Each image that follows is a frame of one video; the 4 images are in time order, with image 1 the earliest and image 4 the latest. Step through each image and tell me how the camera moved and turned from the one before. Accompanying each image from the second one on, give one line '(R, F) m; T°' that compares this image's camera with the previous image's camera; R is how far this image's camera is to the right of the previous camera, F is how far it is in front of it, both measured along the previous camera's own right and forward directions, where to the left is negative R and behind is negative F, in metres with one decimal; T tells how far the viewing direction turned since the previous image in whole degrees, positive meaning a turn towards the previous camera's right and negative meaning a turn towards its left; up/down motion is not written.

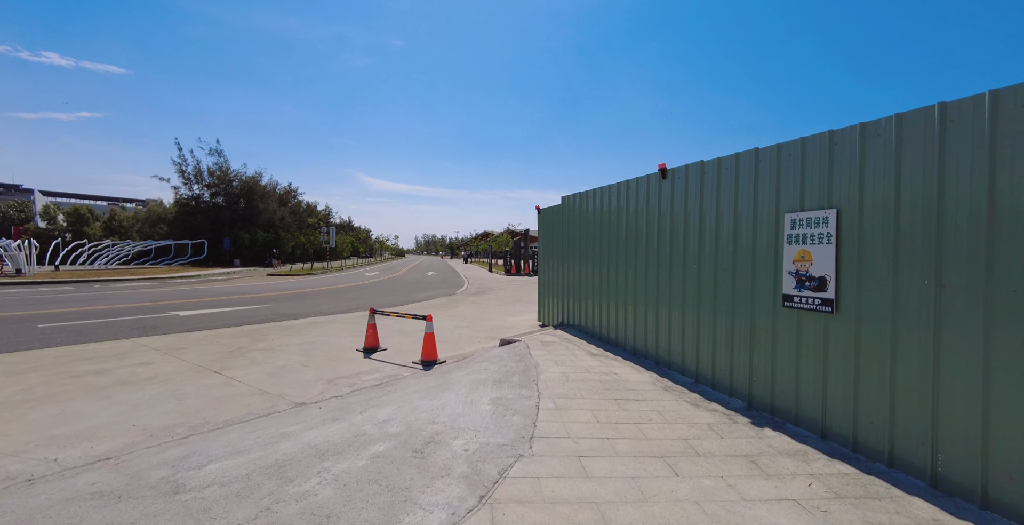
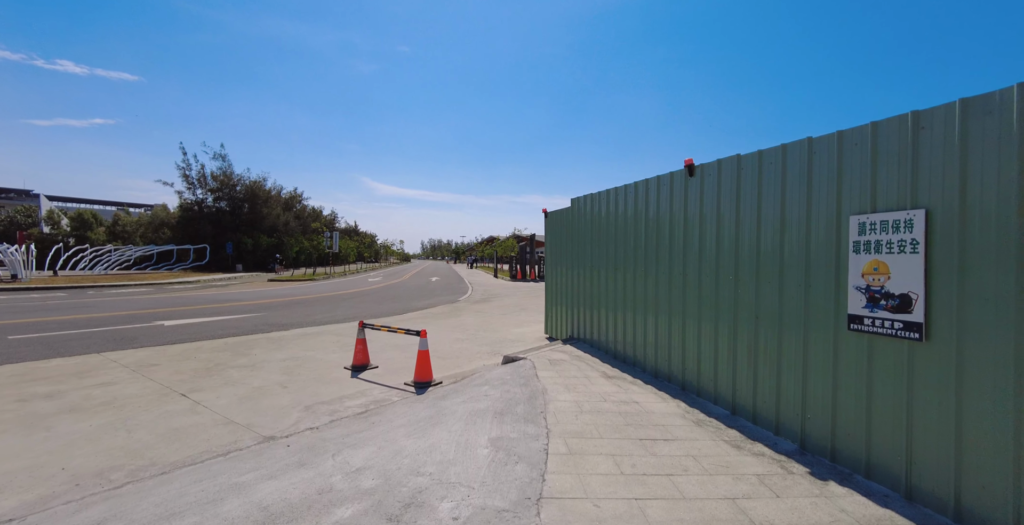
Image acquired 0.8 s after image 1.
(0.0, +0.7) m; -1°
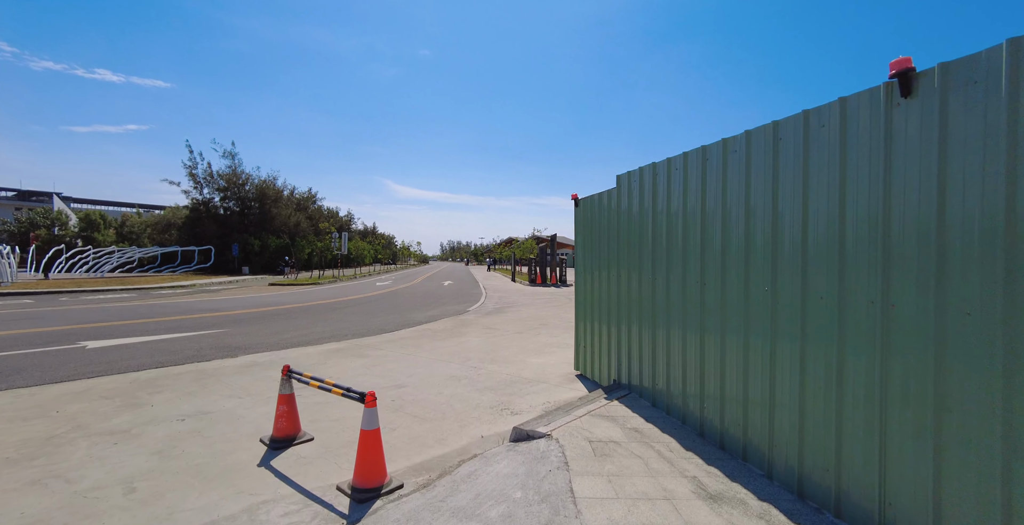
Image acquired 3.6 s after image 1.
(0.0, +2.5) m; -3°
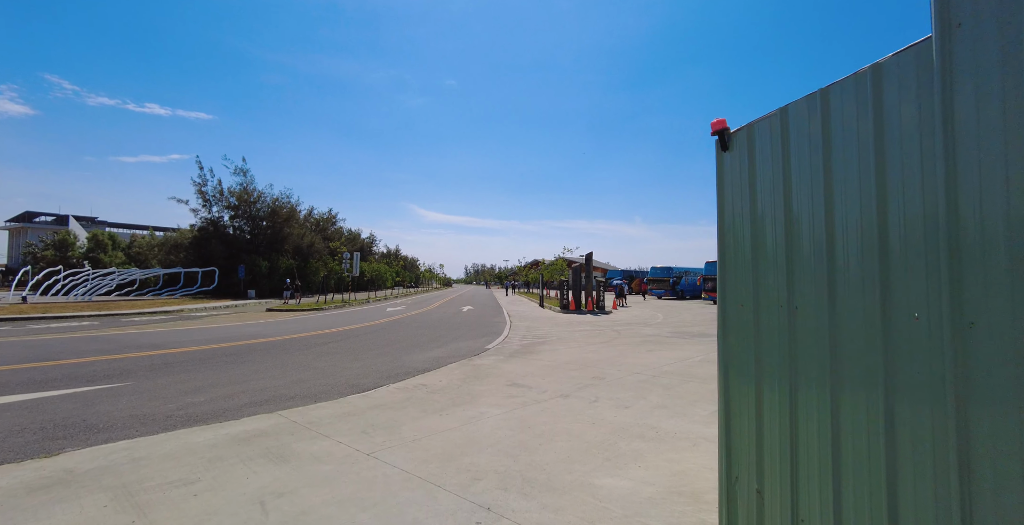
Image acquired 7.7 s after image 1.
(-0.2, +3.6) m; -3°
